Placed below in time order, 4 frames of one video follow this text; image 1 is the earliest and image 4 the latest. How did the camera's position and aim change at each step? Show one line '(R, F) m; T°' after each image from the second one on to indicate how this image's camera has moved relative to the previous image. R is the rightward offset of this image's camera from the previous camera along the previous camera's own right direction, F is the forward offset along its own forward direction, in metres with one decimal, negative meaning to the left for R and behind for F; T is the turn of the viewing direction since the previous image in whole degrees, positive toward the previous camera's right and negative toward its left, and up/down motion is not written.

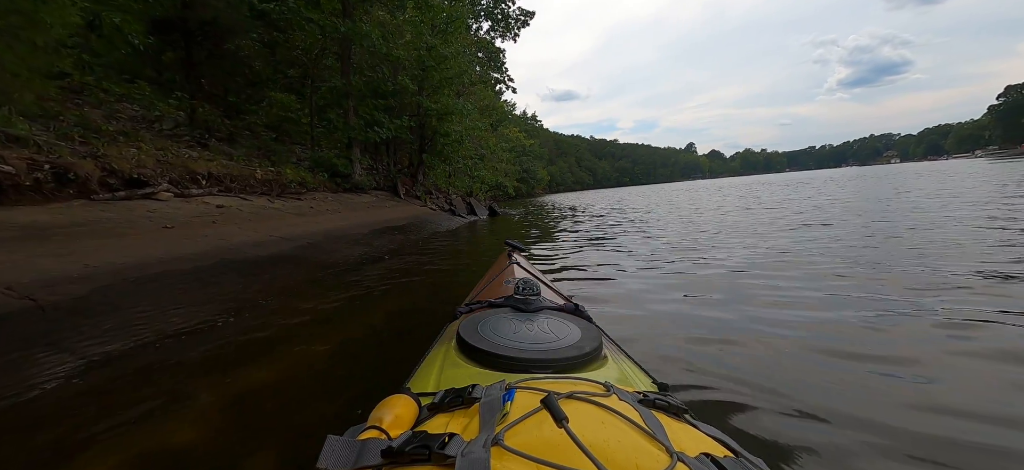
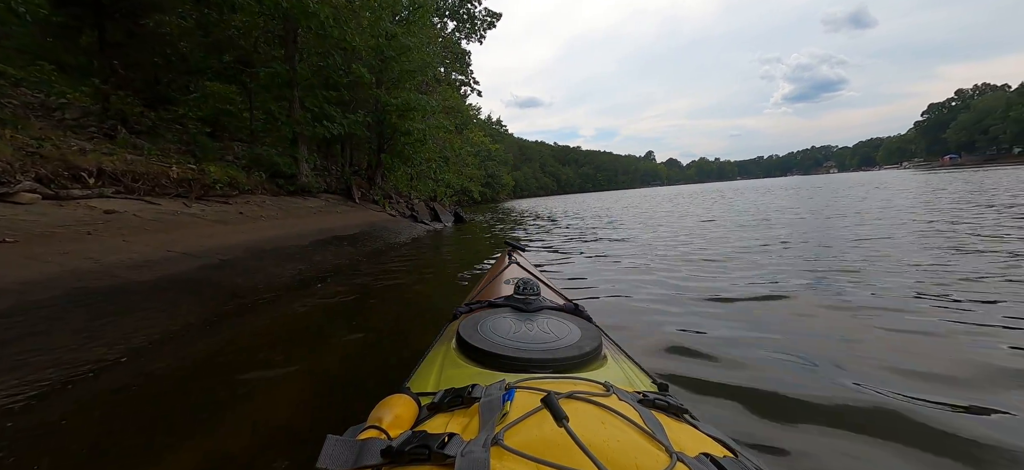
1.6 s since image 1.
(-0.1, +0.6) m; +5°
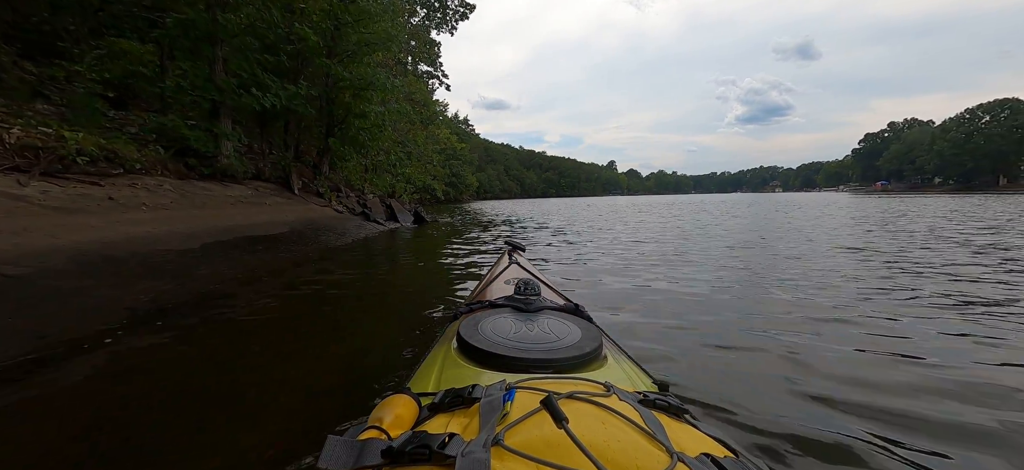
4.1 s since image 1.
(-0.1, +0.9) m; +5°
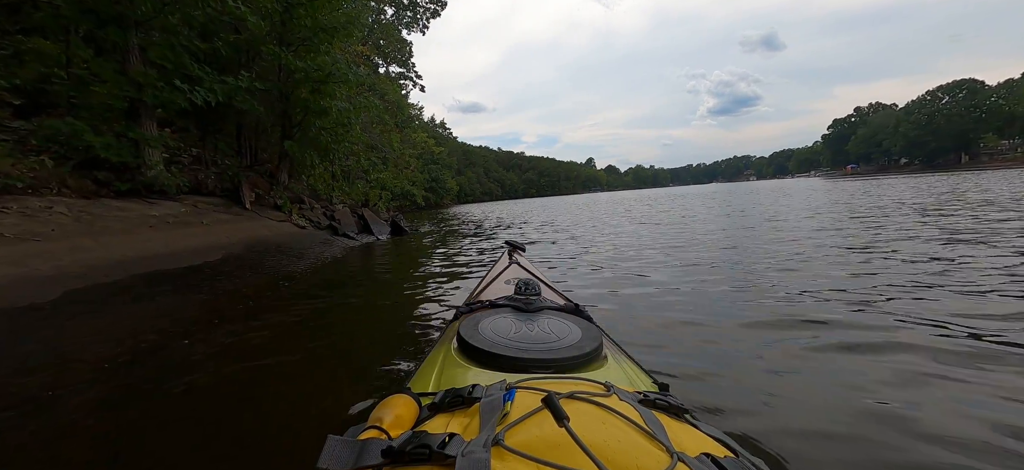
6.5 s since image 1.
(-0.1, +0.8) m; +2°
